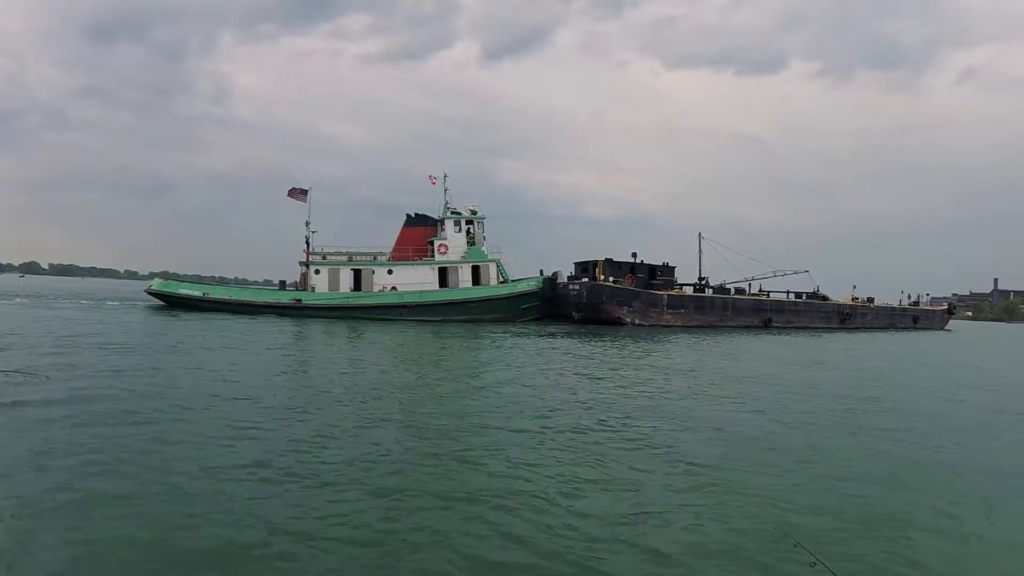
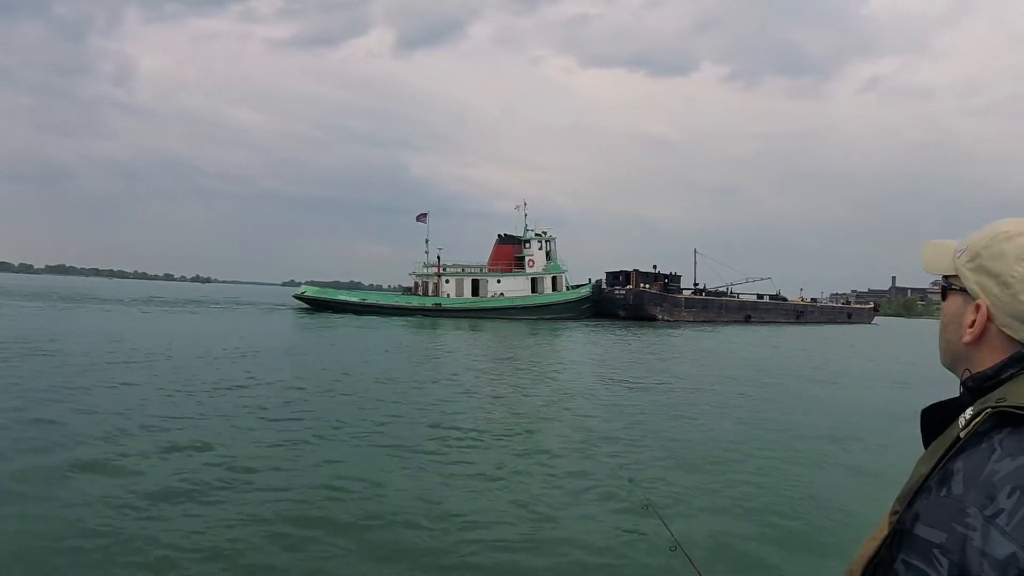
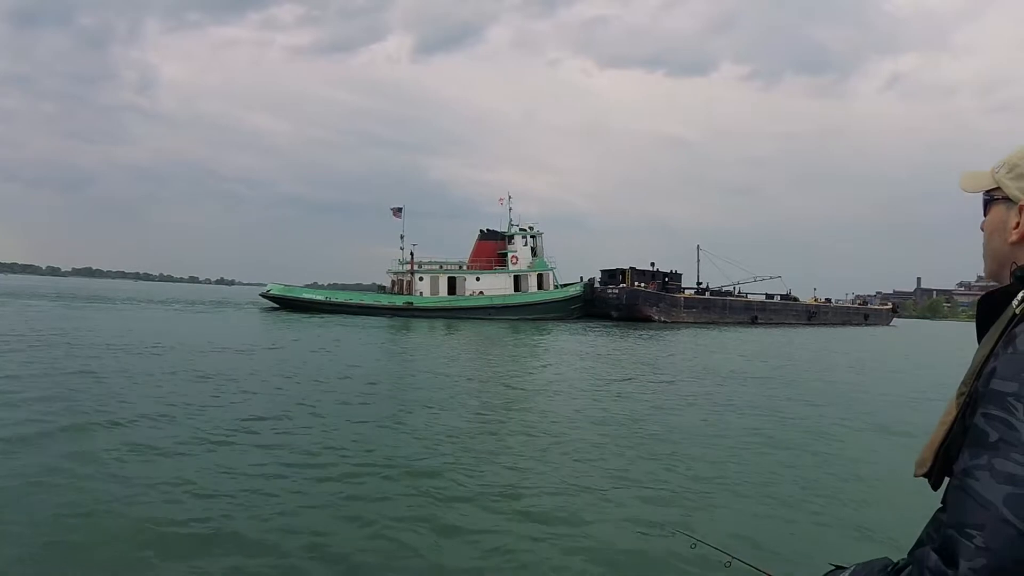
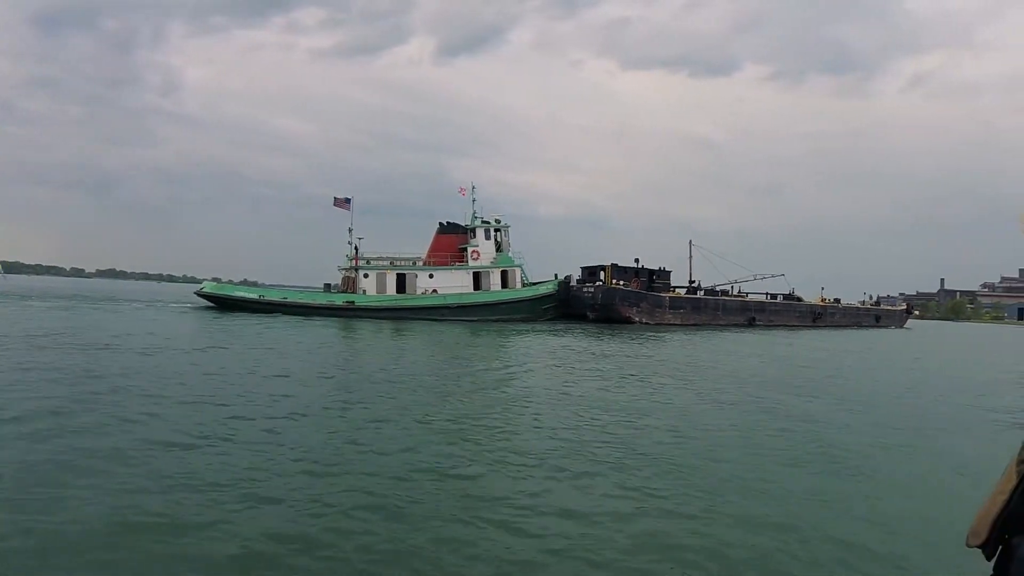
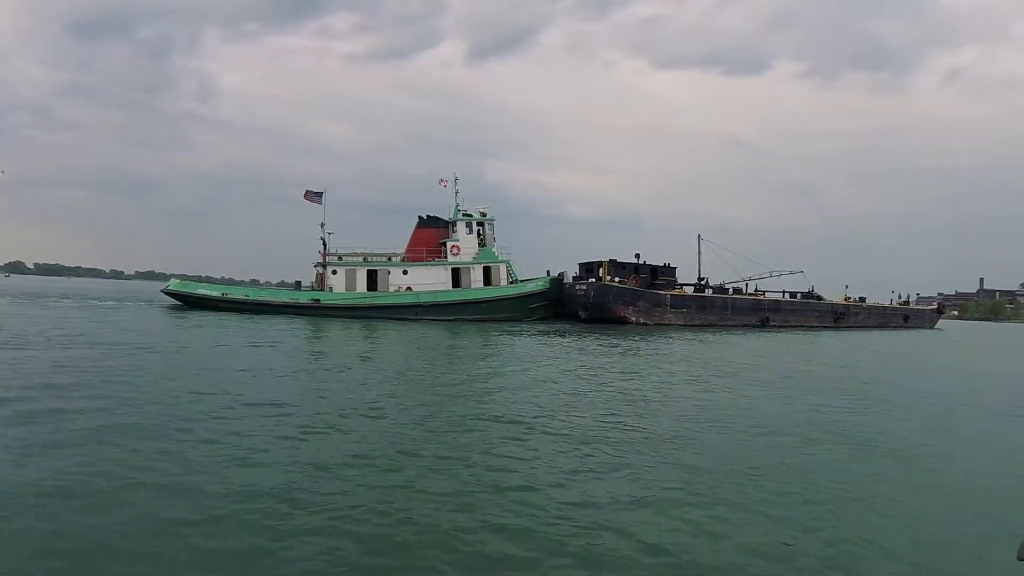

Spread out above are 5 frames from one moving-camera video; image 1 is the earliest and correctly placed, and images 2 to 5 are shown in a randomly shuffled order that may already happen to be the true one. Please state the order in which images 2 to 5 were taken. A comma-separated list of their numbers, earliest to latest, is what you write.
5, 4, 3, 2
